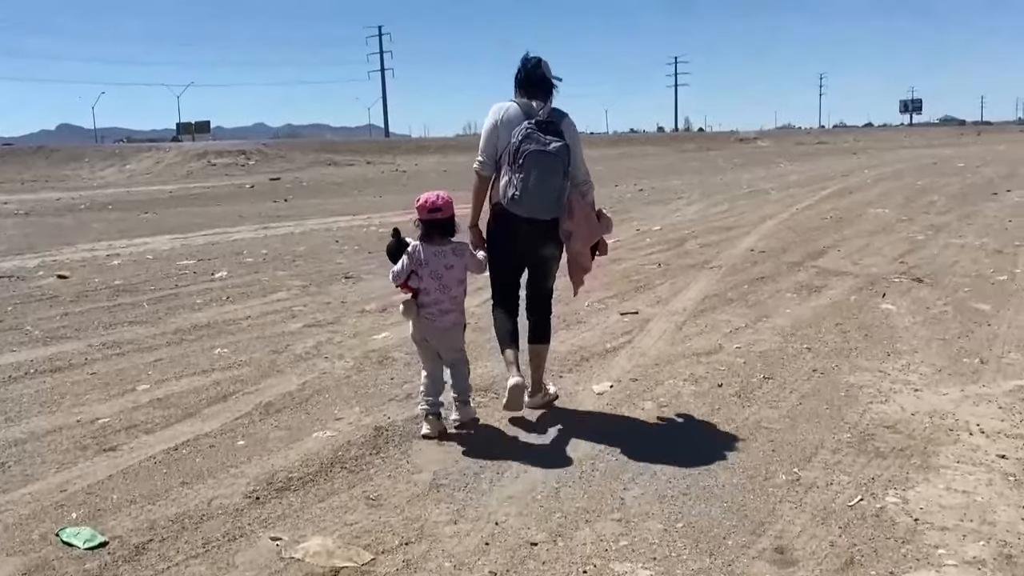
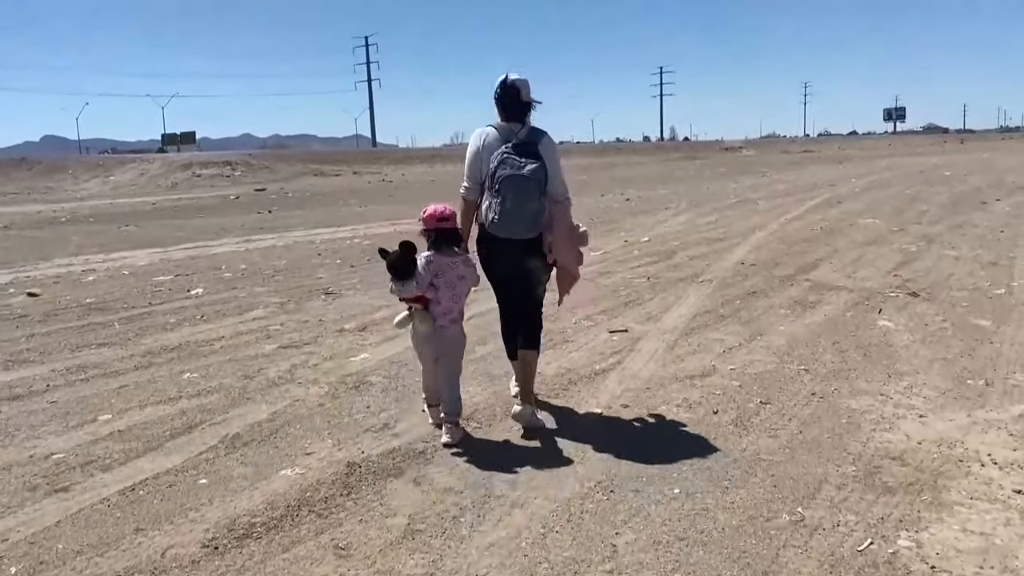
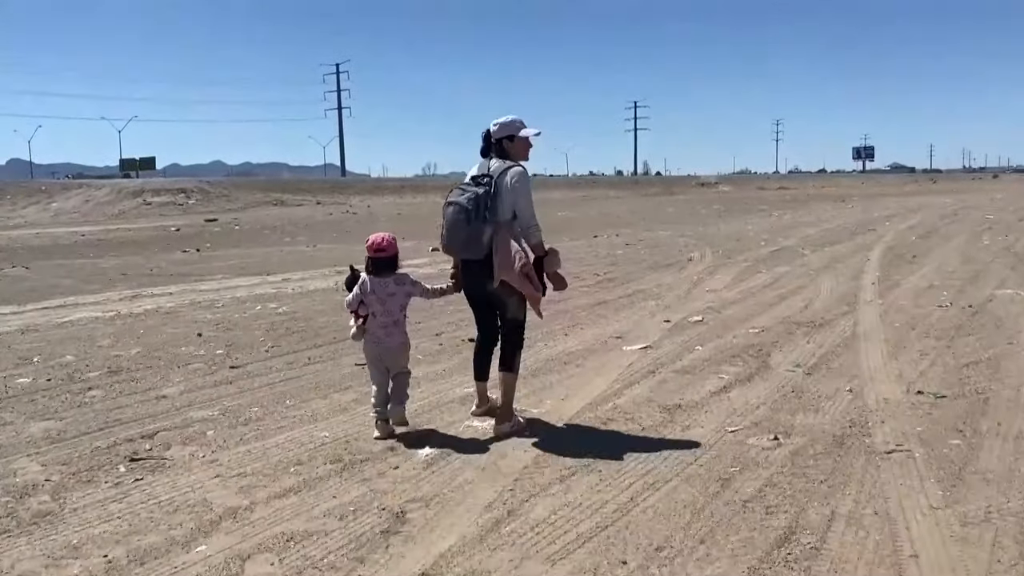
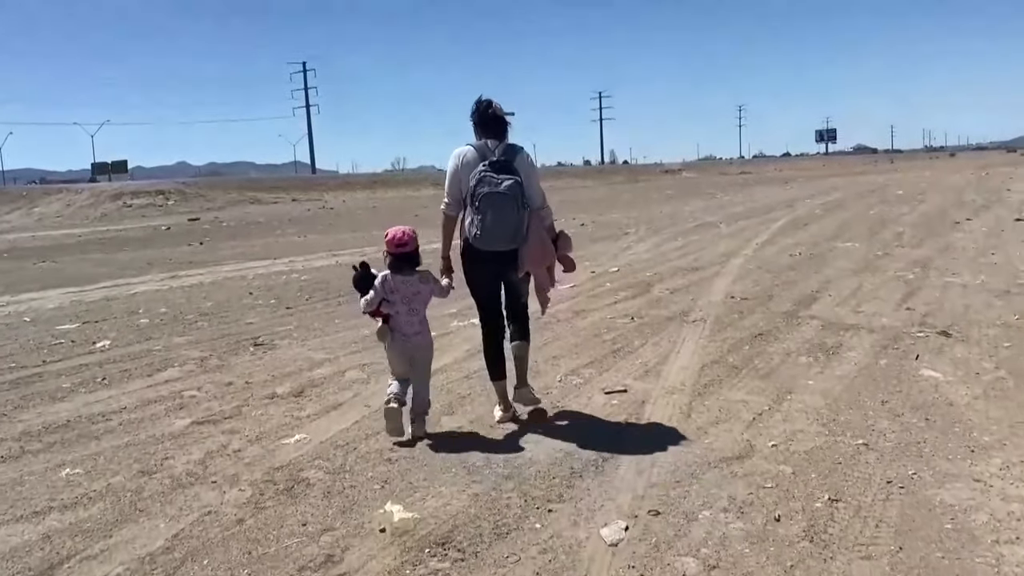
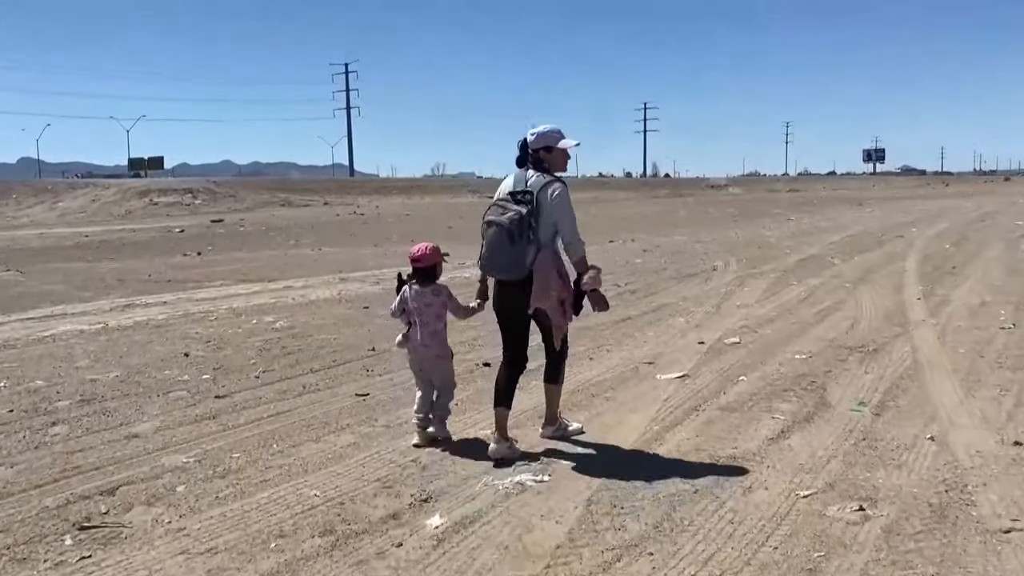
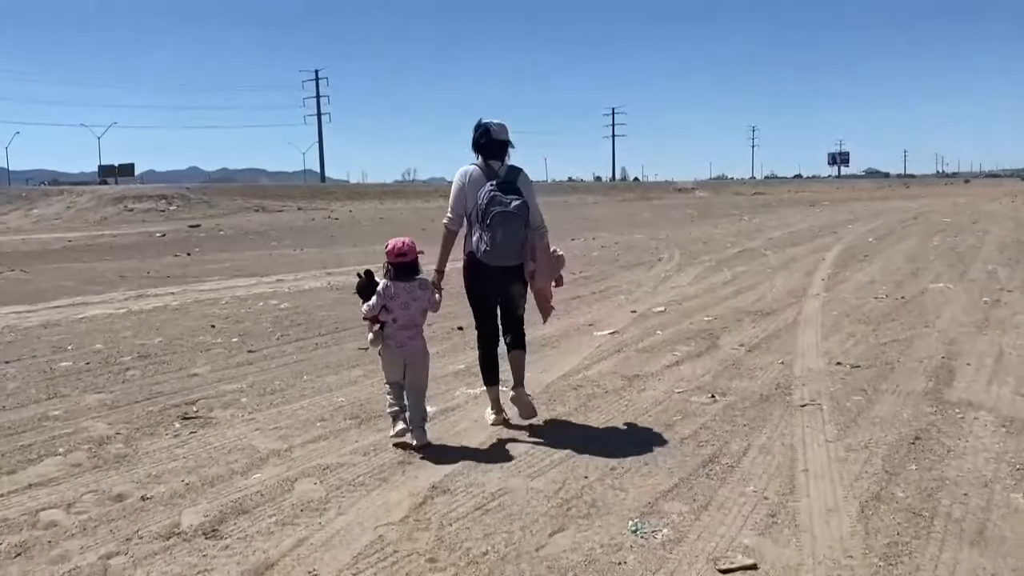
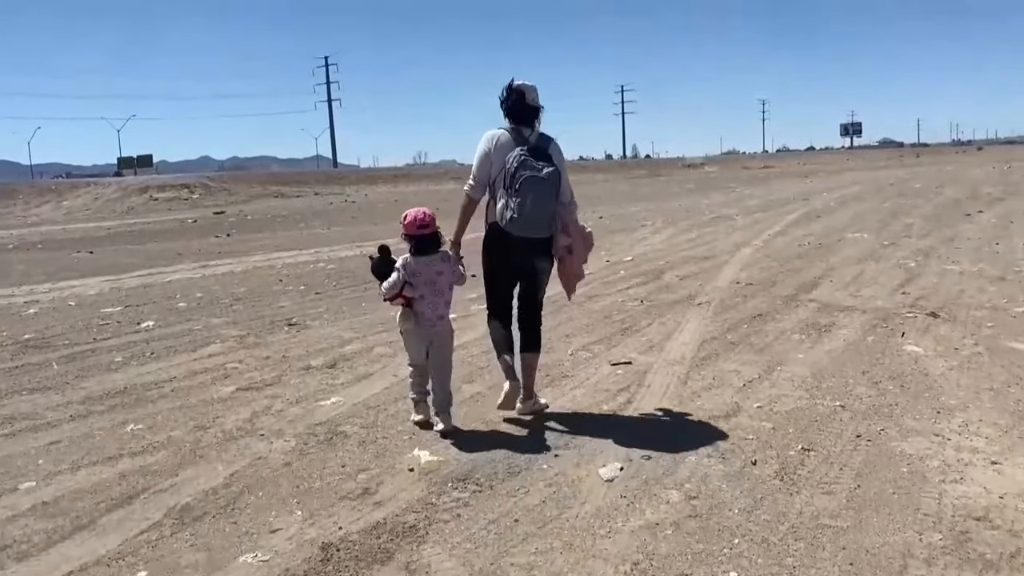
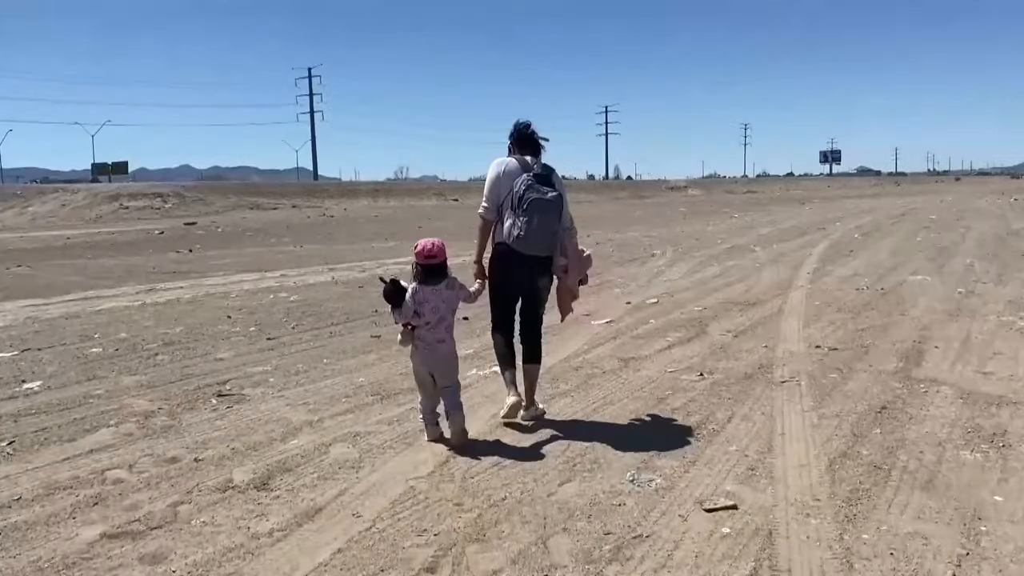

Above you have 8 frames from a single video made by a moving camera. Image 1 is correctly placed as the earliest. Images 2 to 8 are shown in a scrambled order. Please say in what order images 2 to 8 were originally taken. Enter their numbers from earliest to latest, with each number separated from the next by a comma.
2, 7, 4, 8, 6, 3, 5
